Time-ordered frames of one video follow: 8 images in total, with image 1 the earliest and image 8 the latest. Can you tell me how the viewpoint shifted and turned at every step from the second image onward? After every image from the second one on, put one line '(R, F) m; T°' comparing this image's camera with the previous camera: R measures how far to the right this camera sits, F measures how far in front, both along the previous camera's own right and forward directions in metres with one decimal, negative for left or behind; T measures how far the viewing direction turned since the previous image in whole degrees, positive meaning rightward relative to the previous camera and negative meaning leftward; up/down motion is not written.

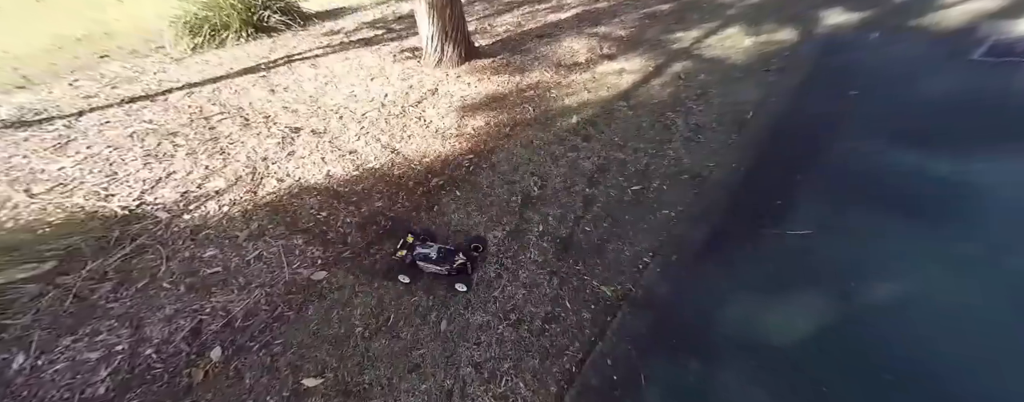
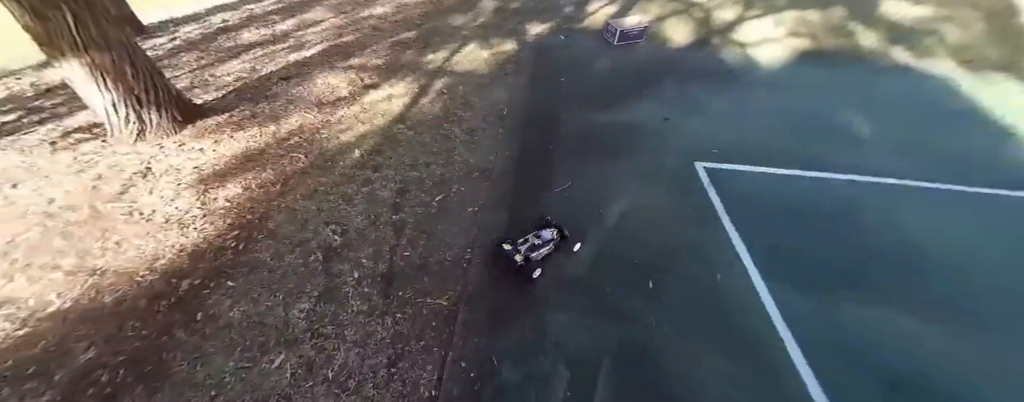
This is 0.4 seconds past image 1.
(+0.3, 0.0) m; +25°
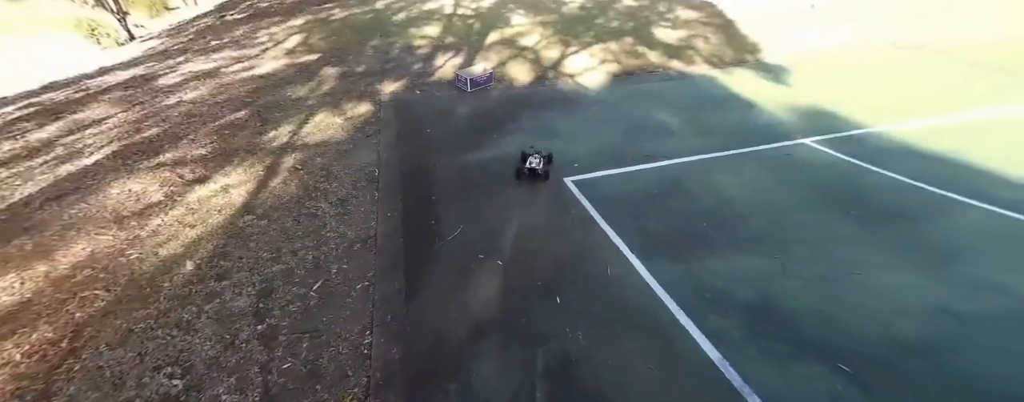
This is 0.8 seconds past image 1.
(0.0, +0.2) m; +18°
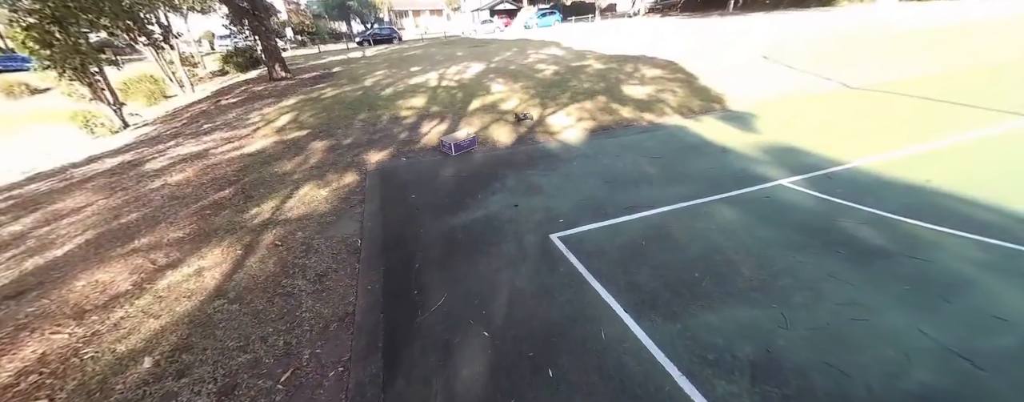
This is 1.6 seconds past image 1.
(+0.1, +0.1) m; +1°
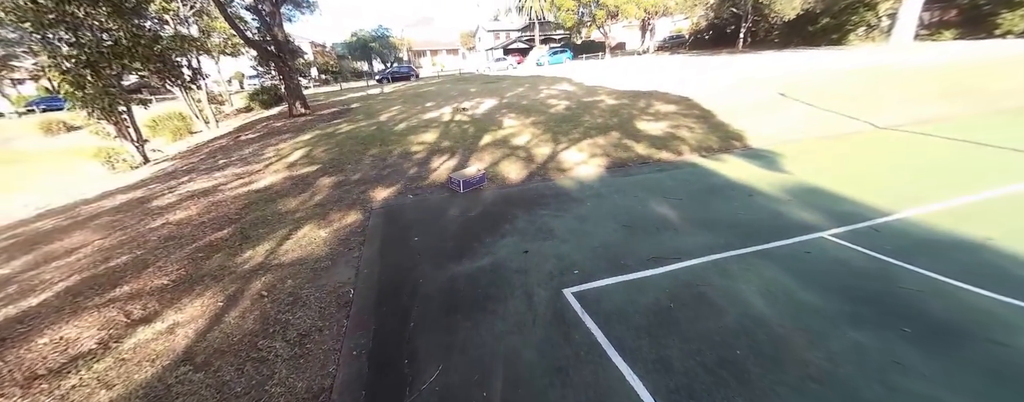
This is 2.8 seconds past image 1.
(+0.1, +0.4) m; -2°
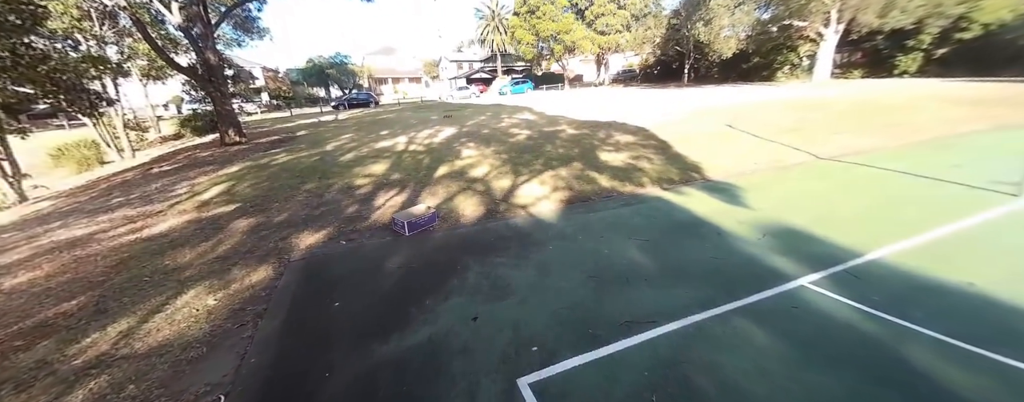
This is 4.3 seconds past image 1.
(+0.2, +0.8) m; +6°
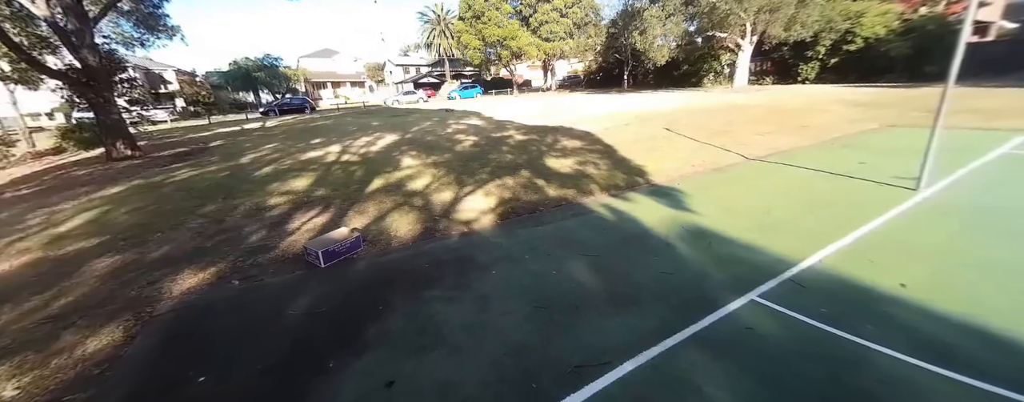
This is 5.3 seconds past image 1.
(+0.3, +0.6) m; +7°
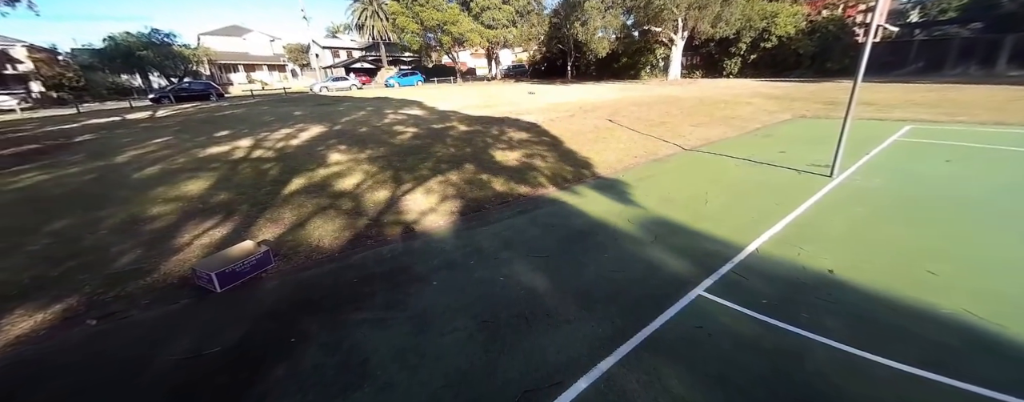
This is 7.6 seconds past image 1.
(+0.1, +0.5) m; +8°
